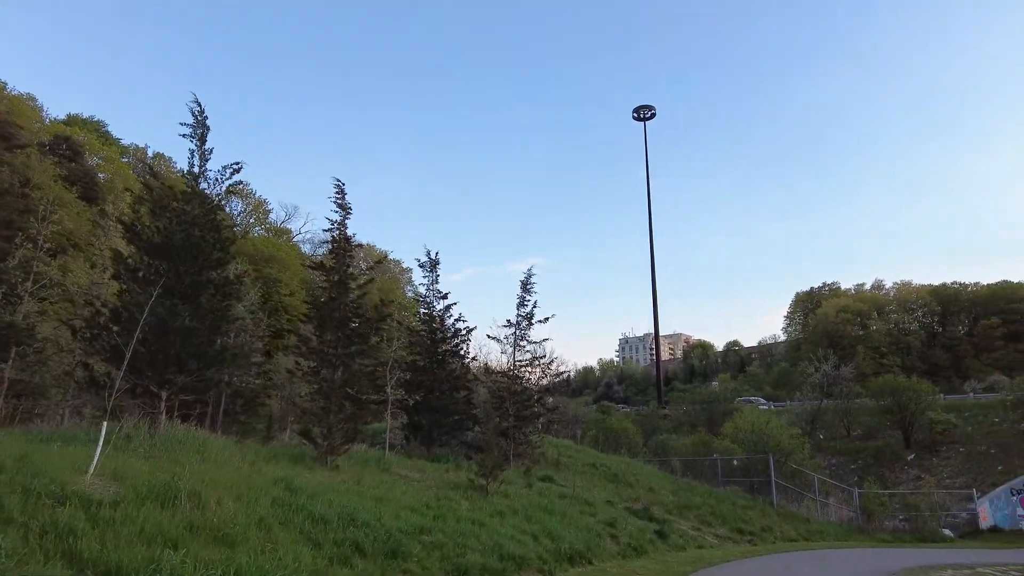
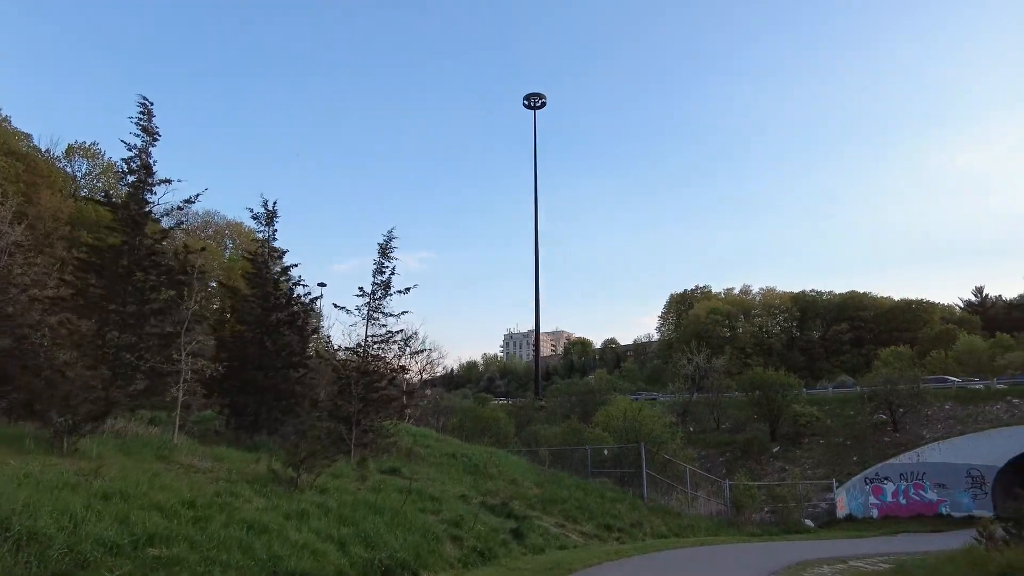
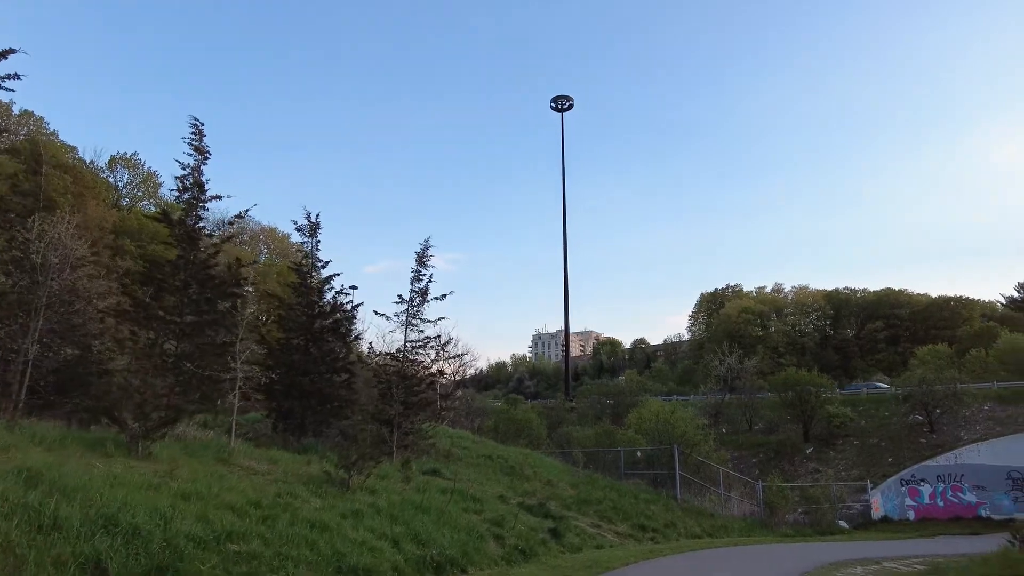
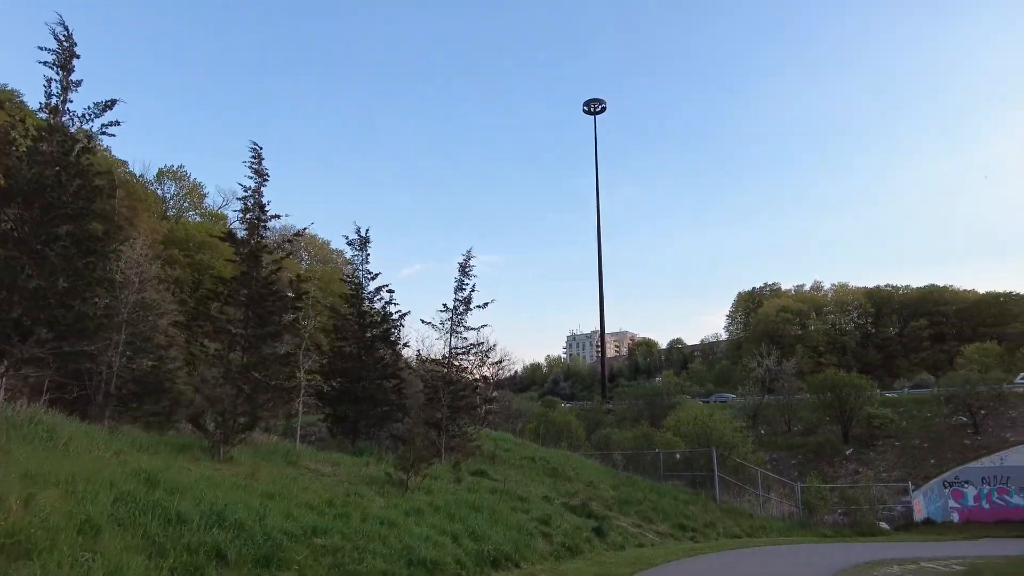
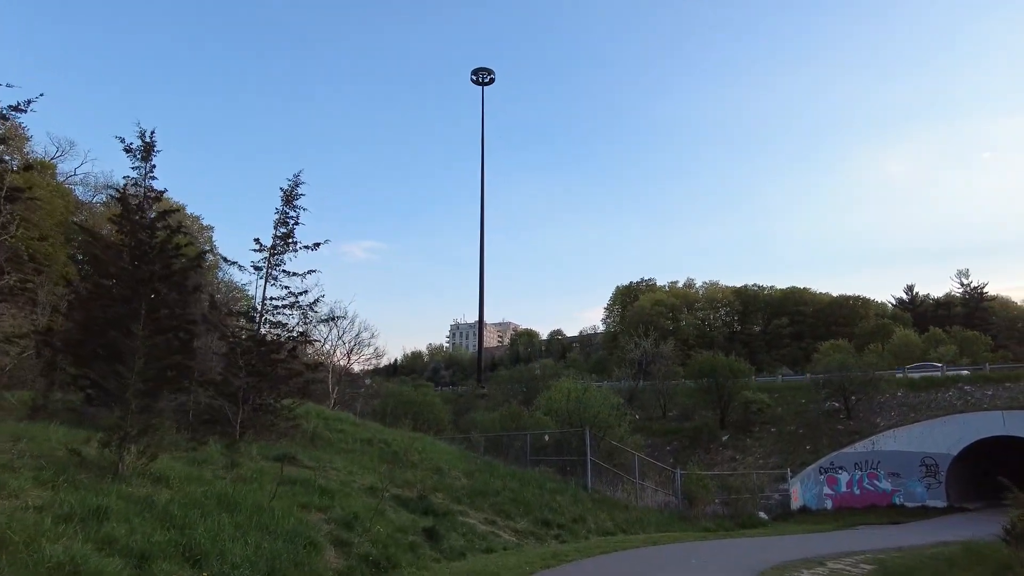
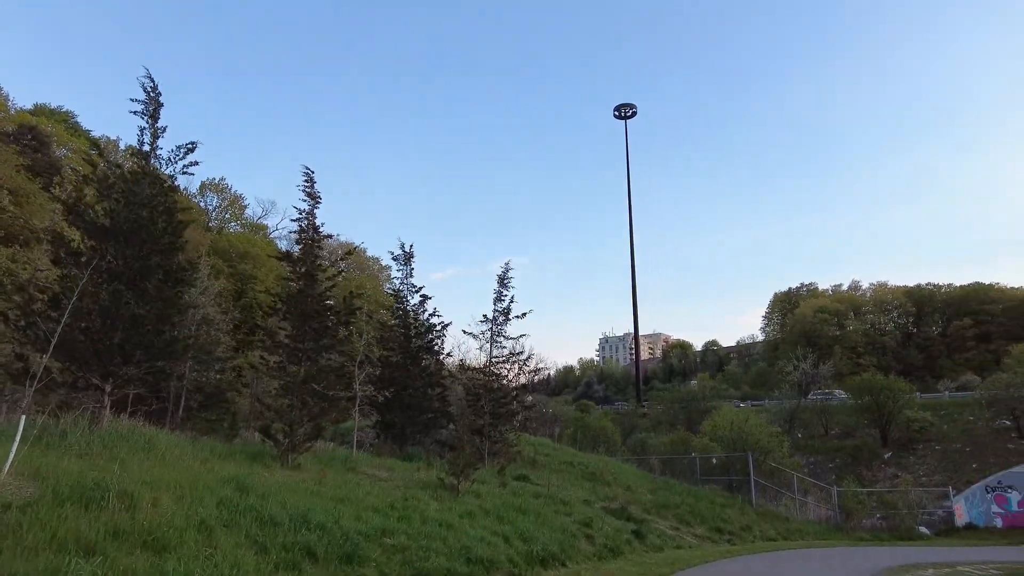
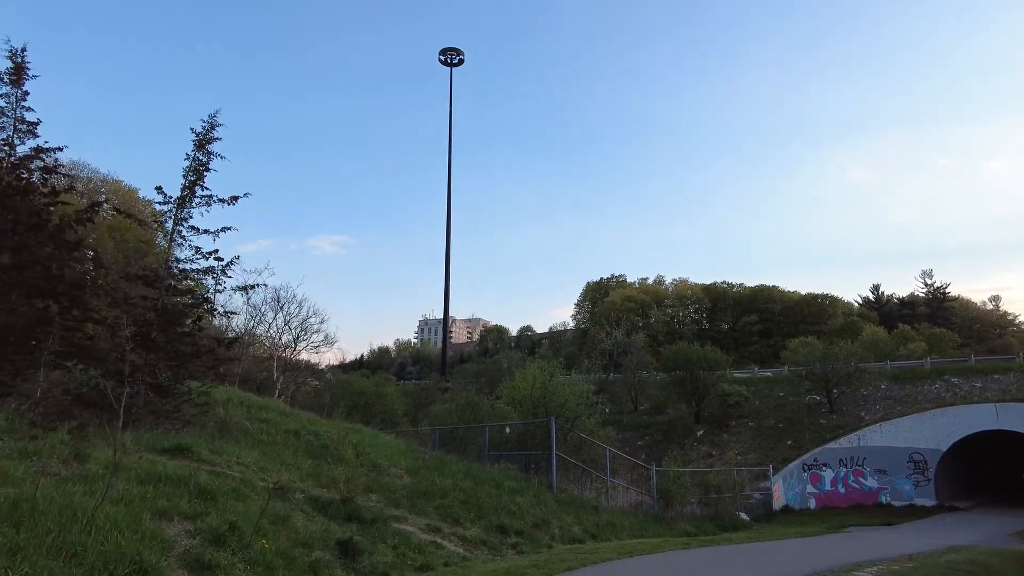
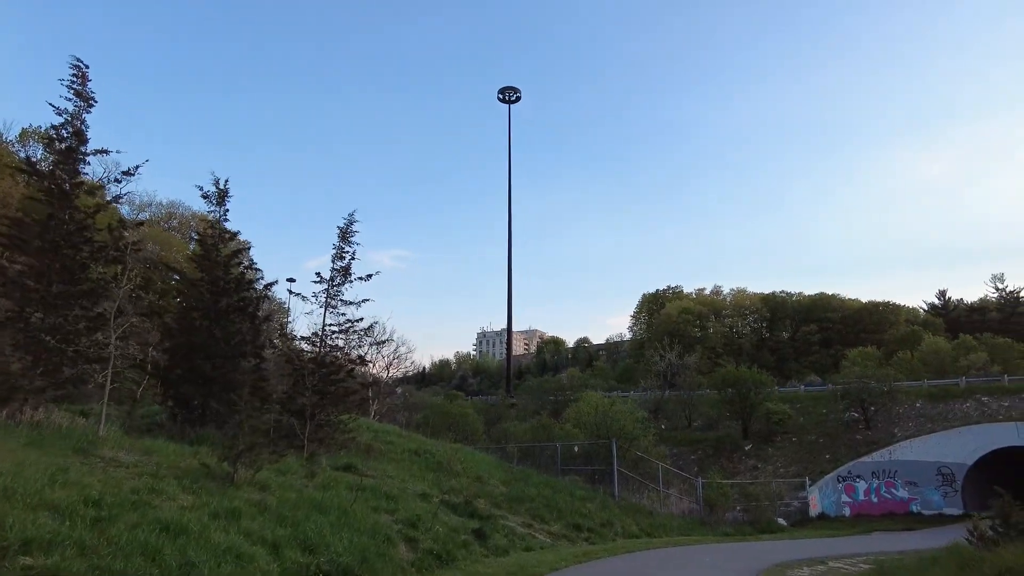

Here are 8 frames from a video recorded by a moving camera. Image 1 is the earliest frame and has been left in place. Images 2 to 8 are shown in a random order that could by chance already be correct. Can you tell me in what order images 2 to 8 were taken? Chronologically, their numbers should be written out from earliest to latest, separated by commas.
6, 4, 3, 2, 8, 5, 7
